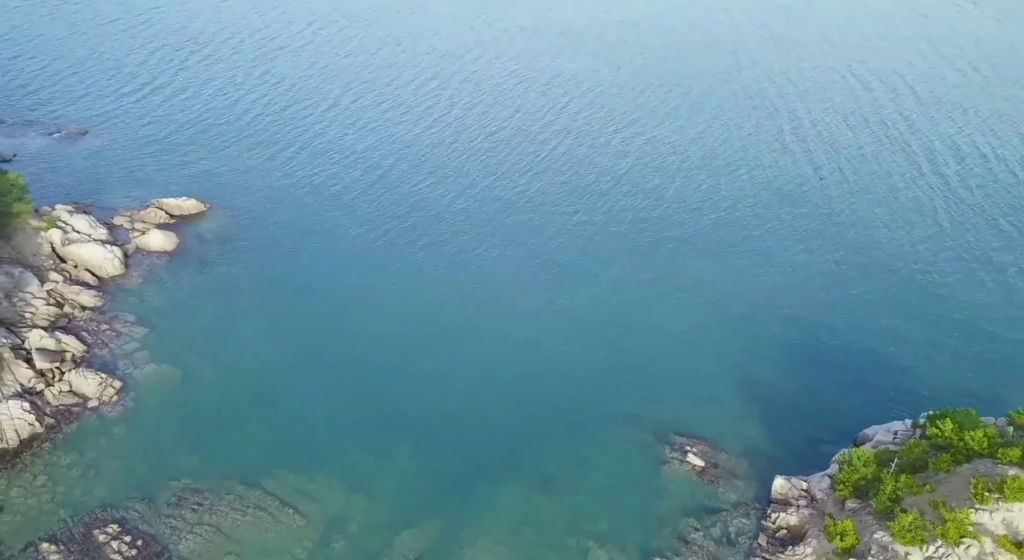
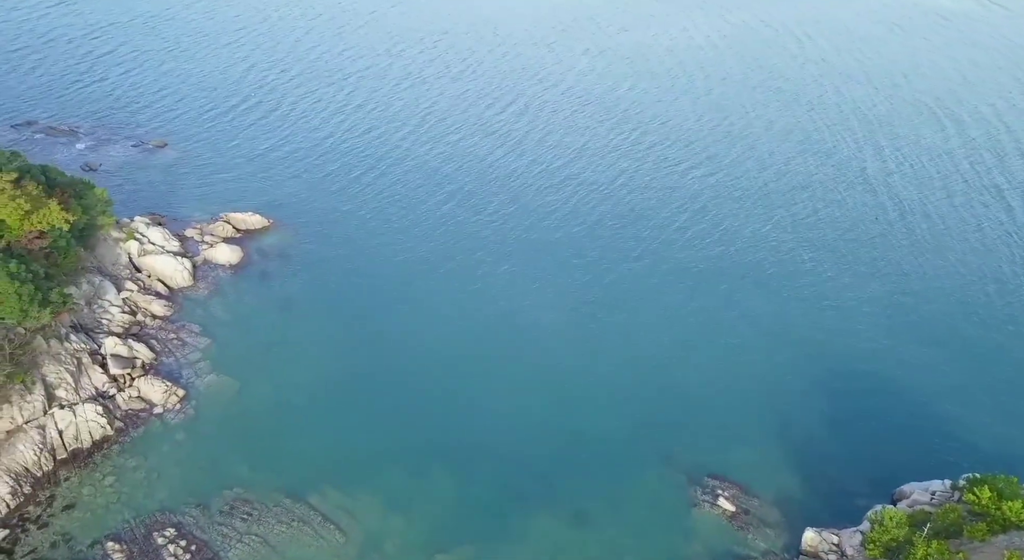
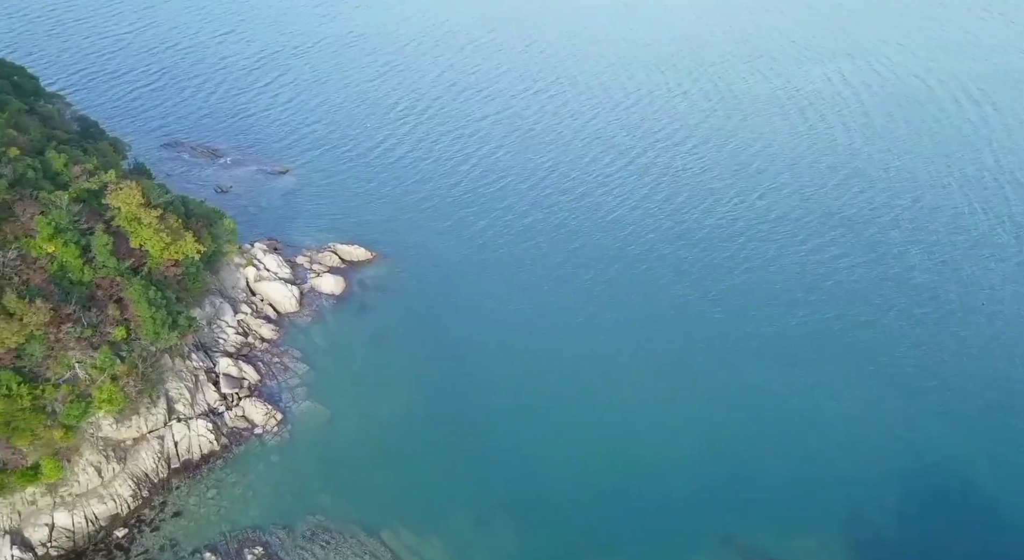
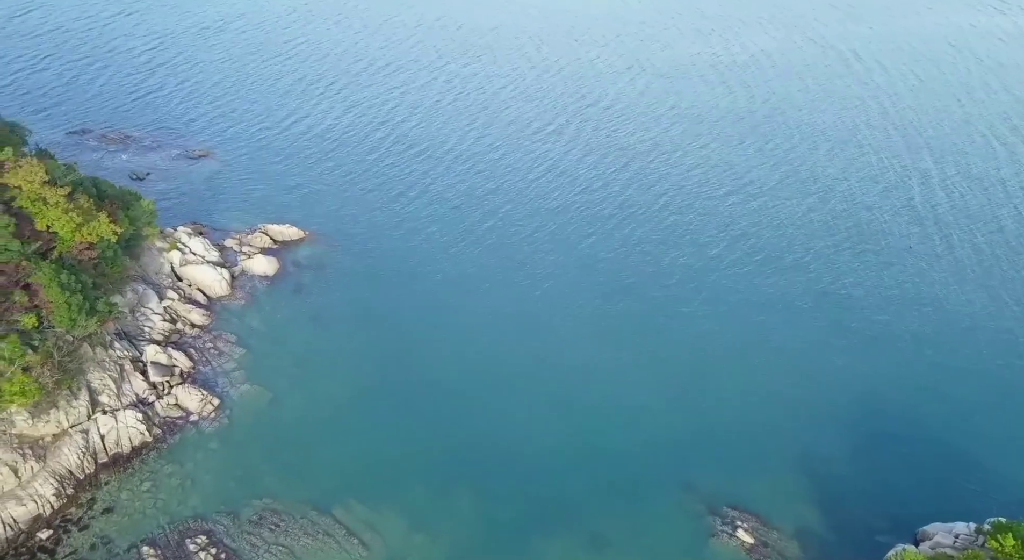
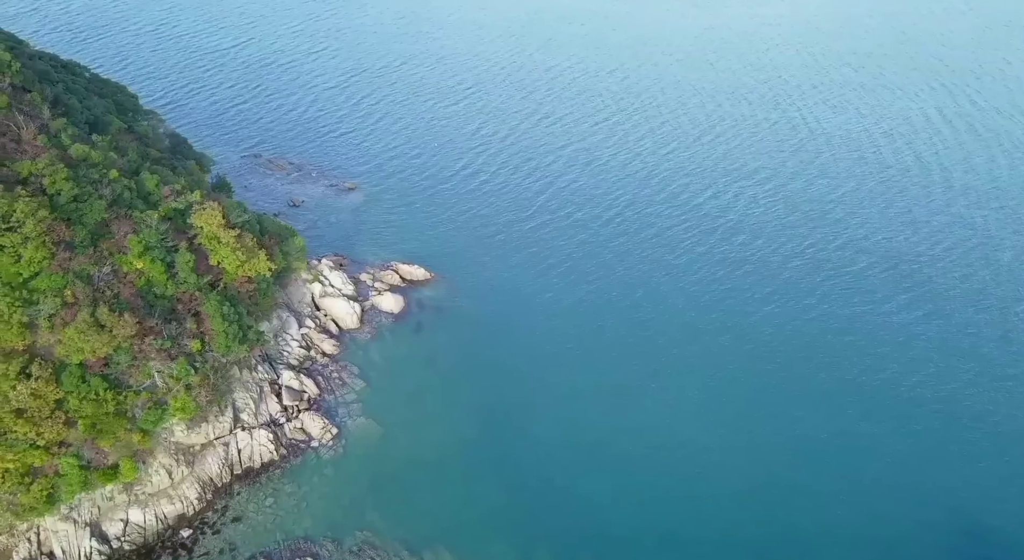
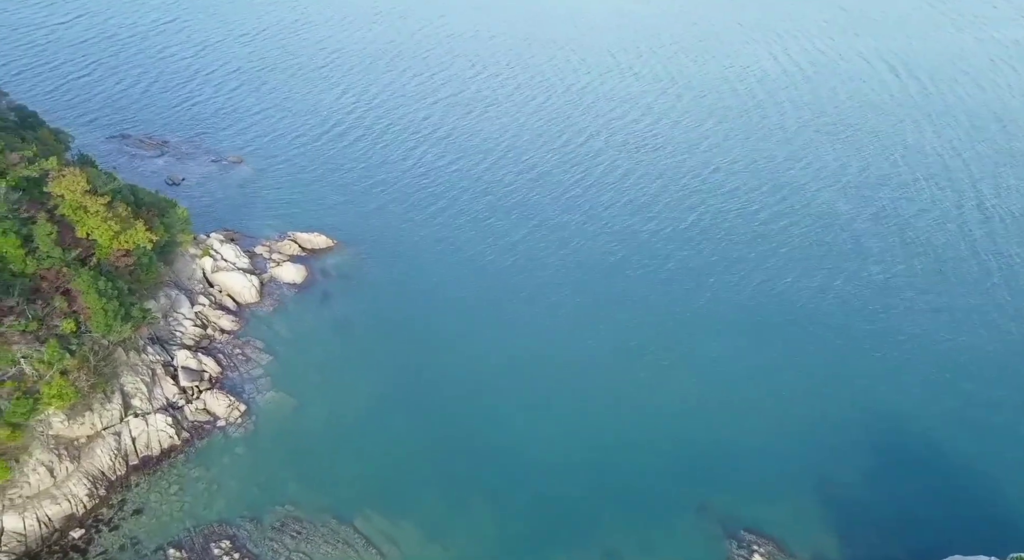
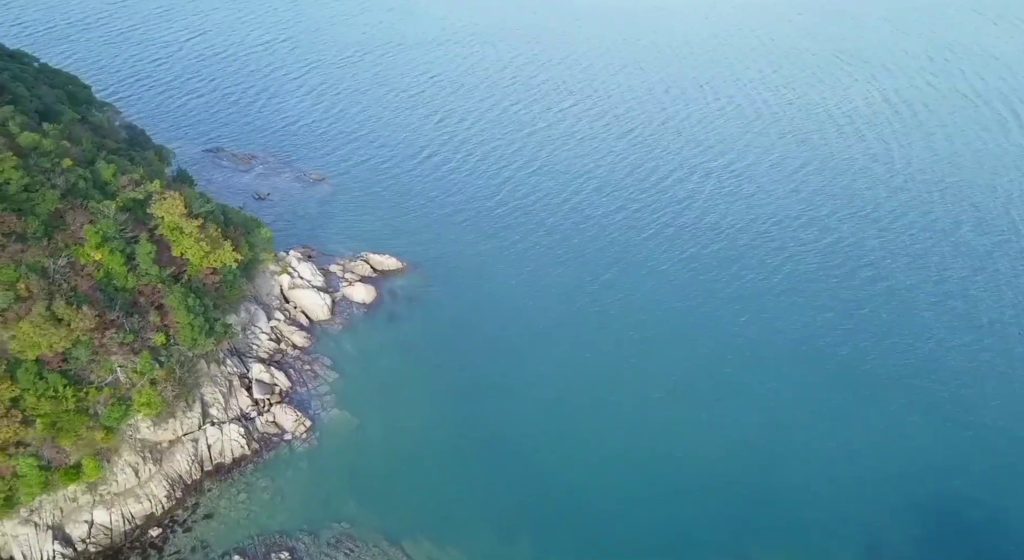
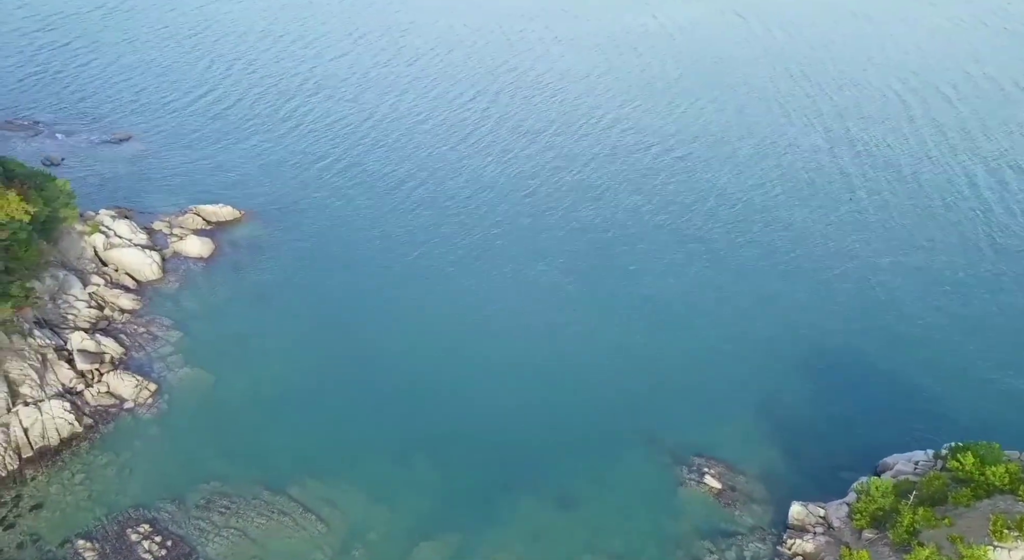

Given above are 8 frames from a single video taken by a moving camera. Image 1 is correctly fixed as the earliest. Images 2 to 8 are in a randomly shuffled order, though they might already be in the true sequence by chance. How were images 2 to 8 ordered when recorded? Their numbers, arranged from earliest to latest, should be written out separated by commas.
8, 2, 4, 6, 3, 7, 5
